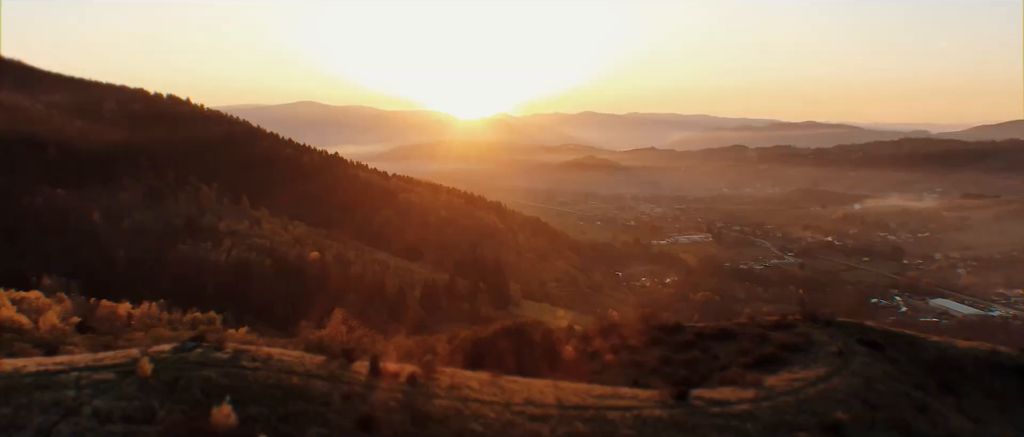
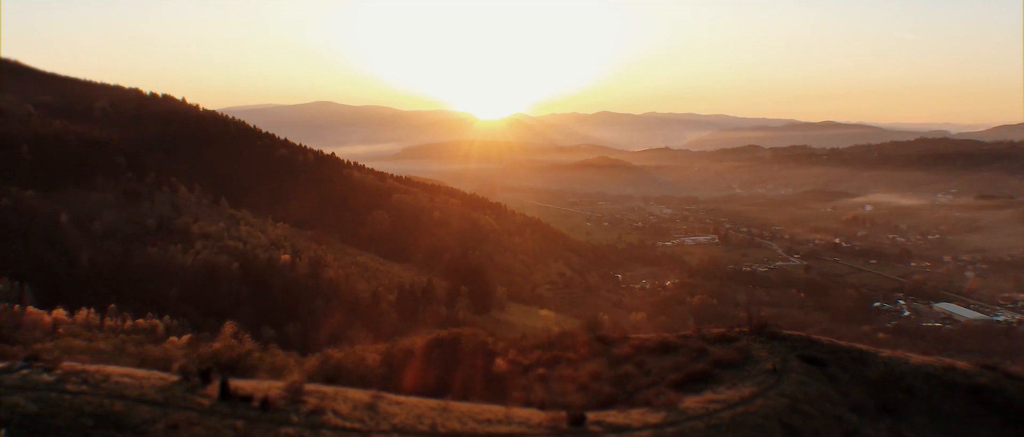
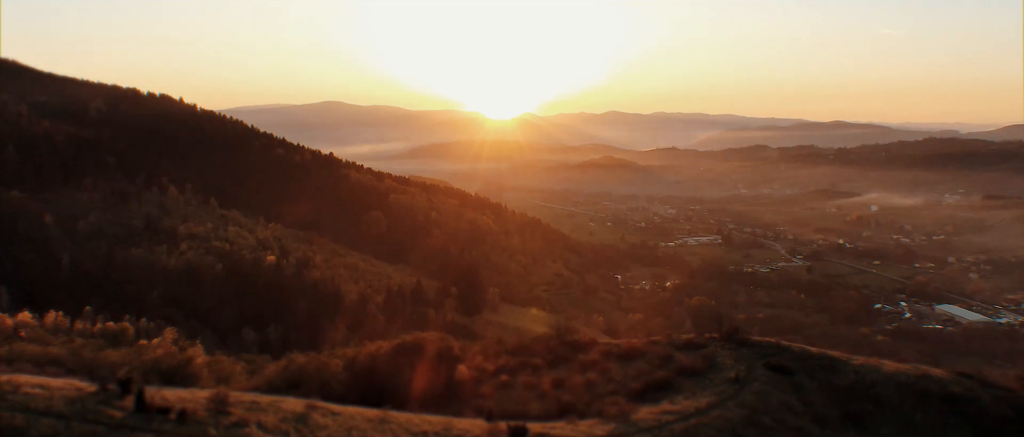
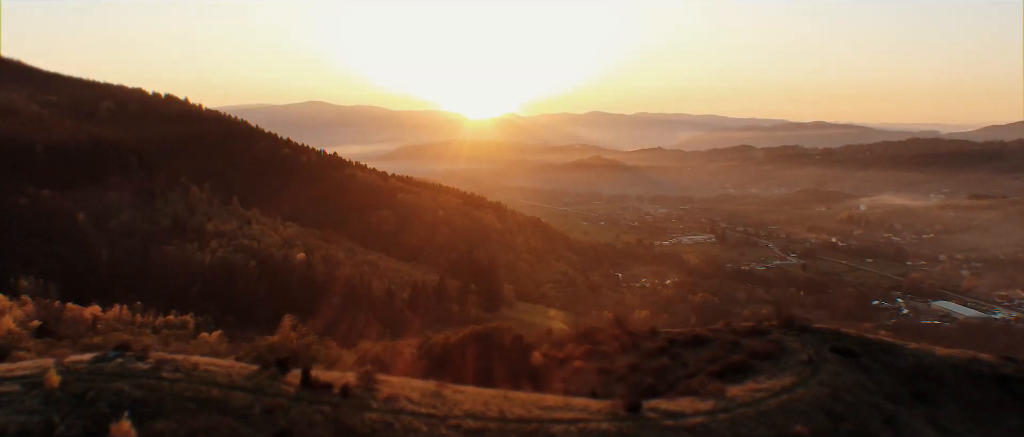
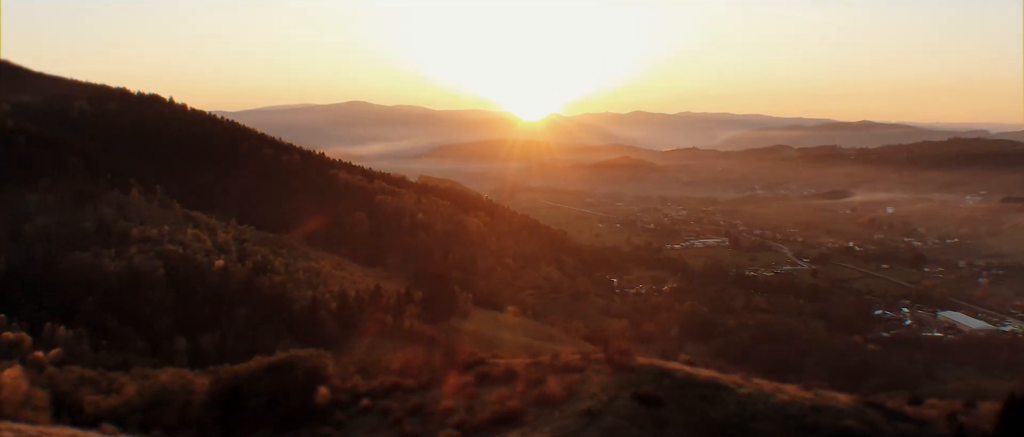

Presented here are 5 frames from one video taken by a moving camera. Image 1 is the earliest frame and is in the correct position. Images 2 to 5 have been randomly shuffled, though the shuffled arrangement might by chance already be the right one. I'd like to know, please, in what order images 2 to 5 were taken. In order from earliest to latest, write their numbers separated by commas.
4, 2, 3, 5
